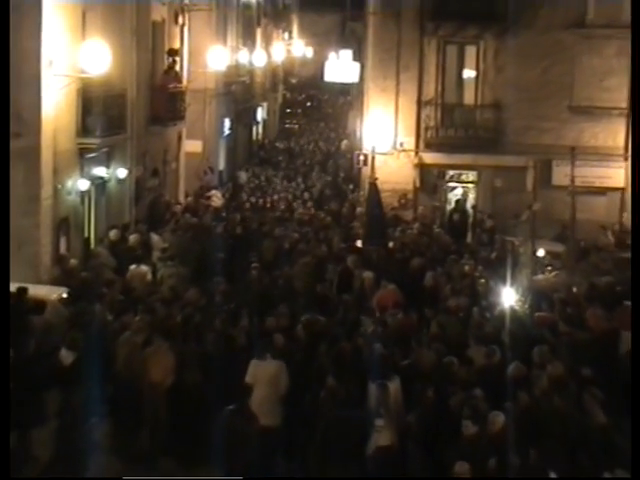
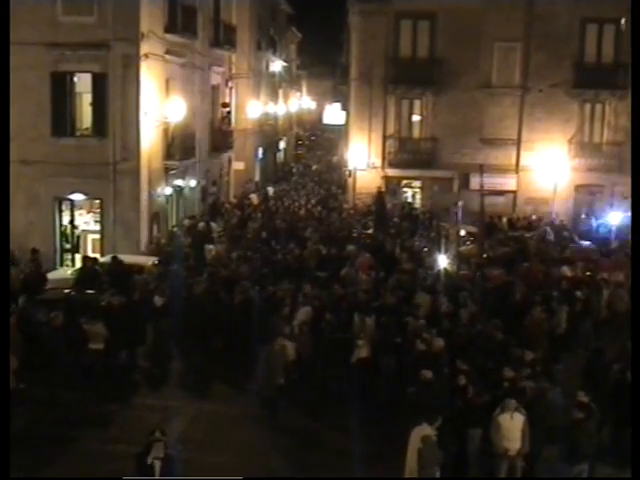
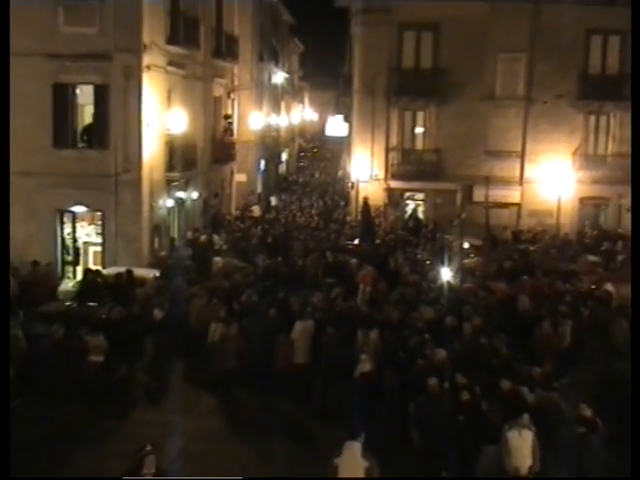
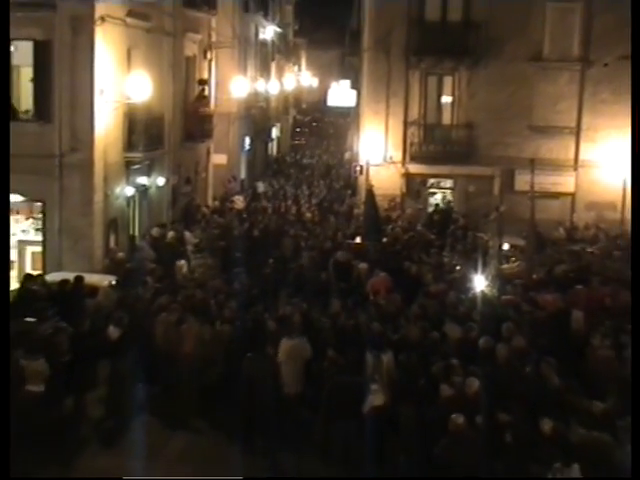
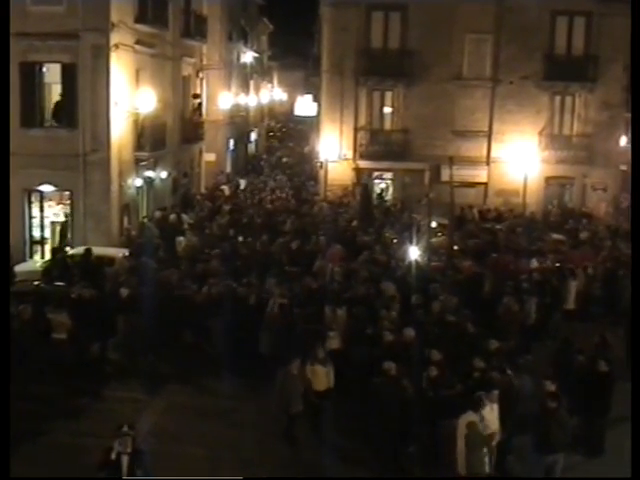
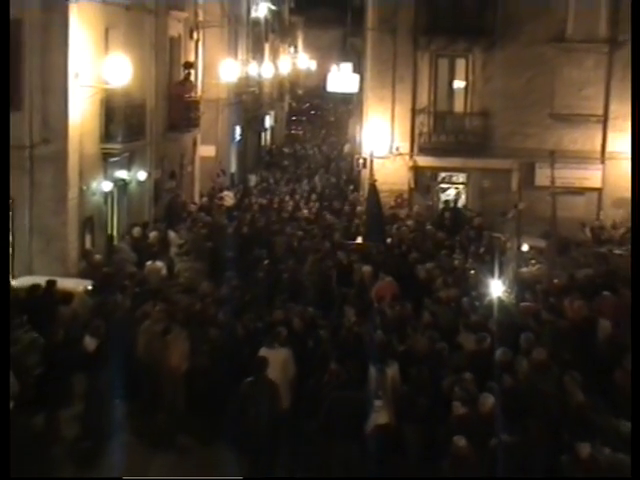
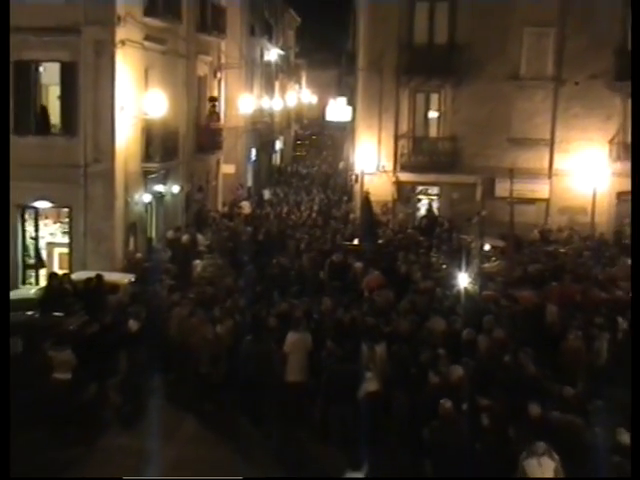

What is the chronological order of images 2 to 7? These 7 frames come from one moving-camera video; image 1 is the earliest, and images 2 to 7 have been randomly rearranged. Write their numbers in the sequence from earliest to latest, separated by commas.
6, 4, 7, 3, 2, 5
